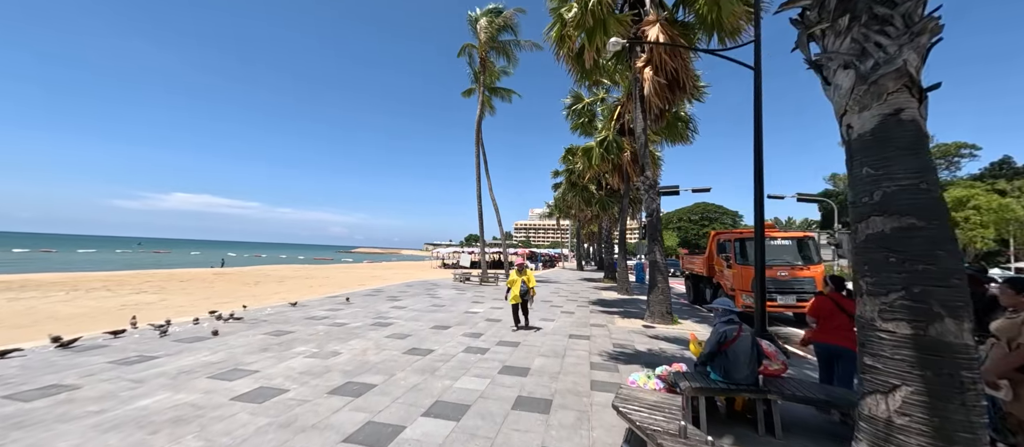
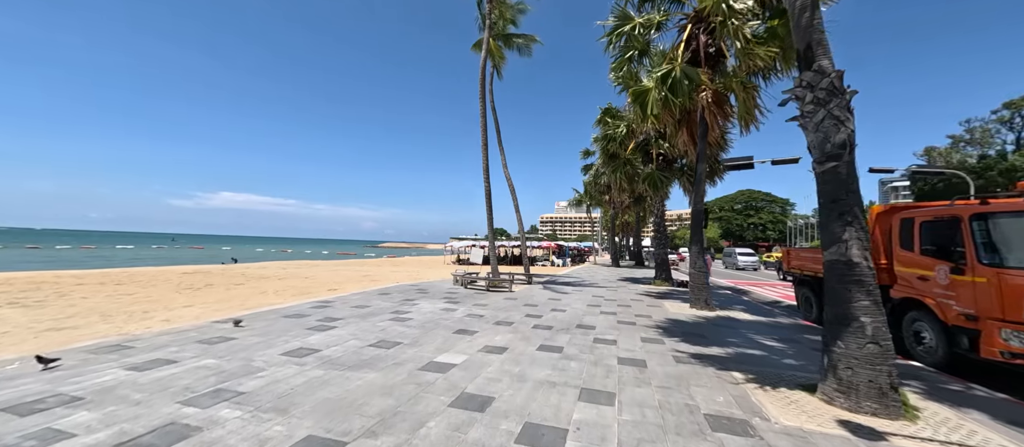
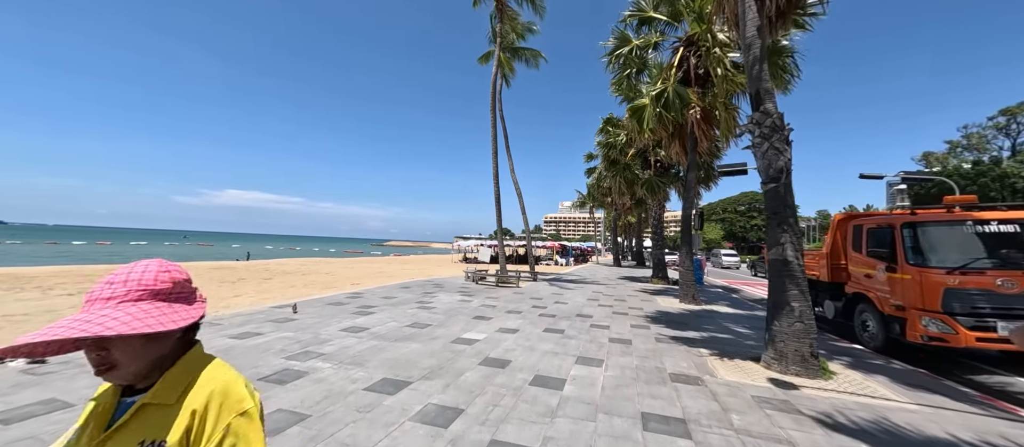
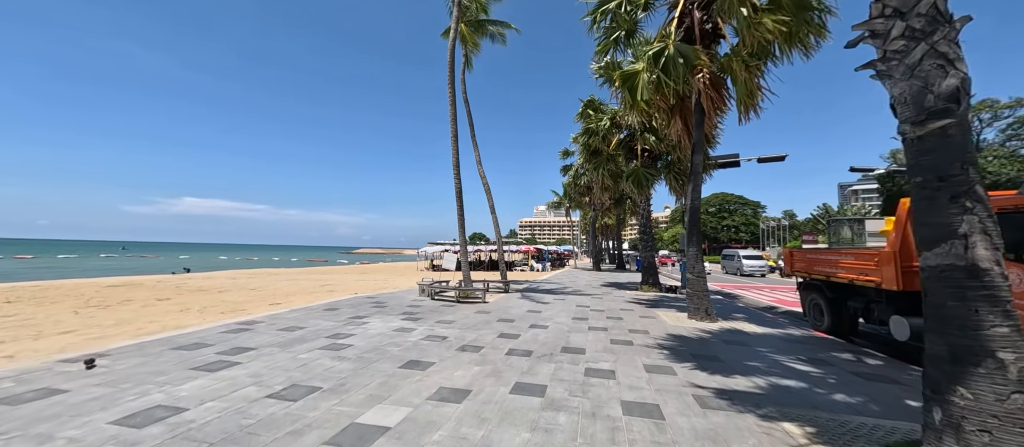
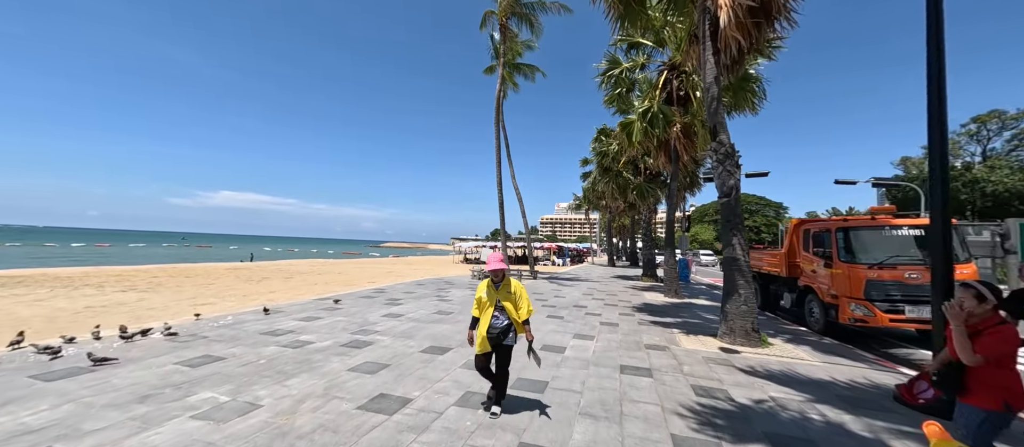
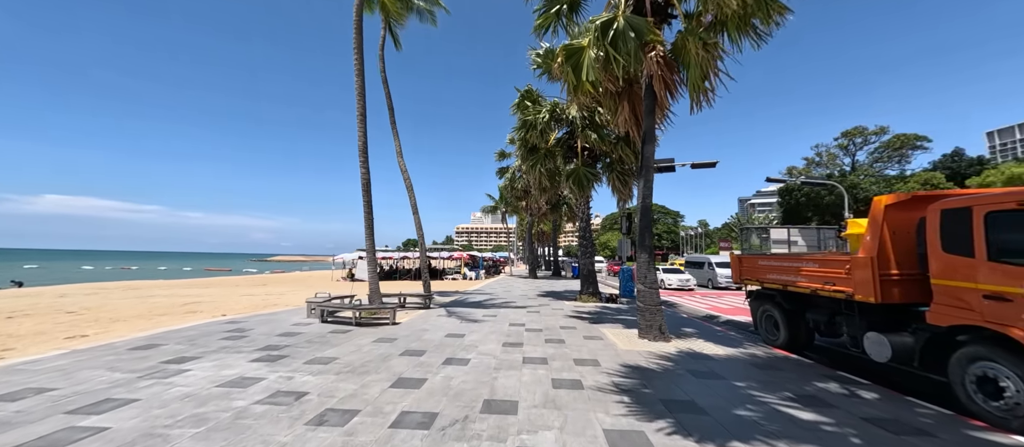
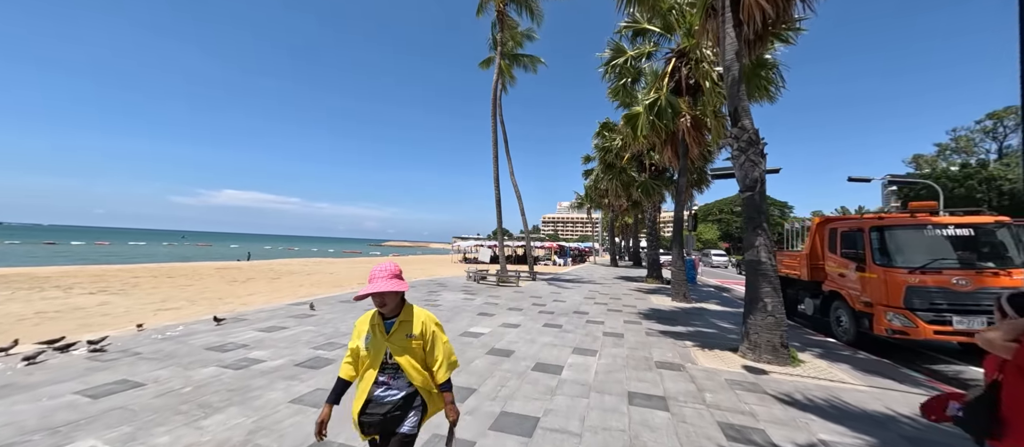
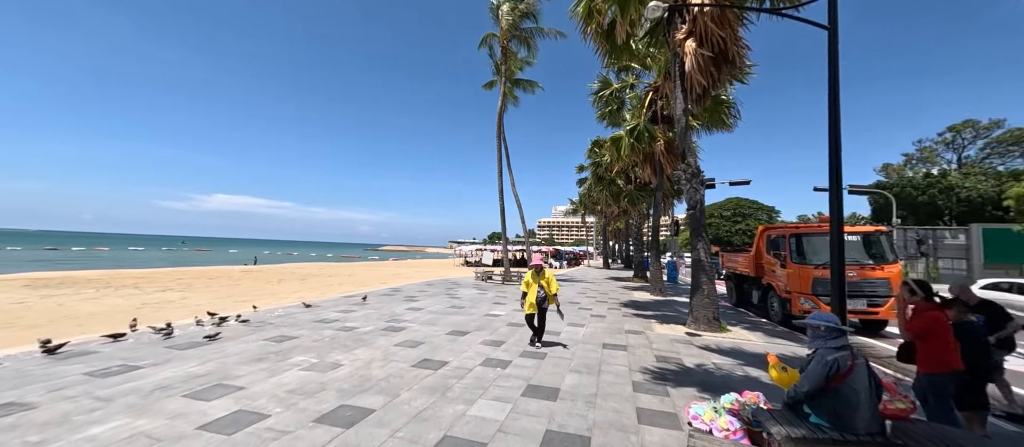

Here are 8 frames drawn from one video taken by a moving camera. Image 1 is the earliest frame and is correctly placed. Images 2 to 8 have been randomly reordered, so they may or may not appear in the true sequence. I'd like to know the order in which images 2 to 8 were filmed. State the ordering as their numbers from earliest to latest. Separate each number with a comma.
8, 5, 7, 3, 2, 4, 6
